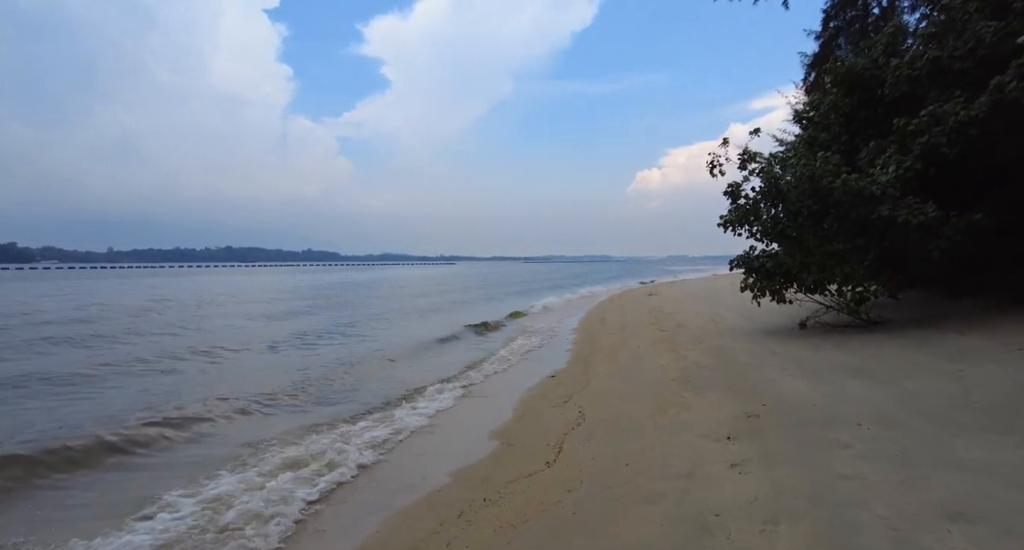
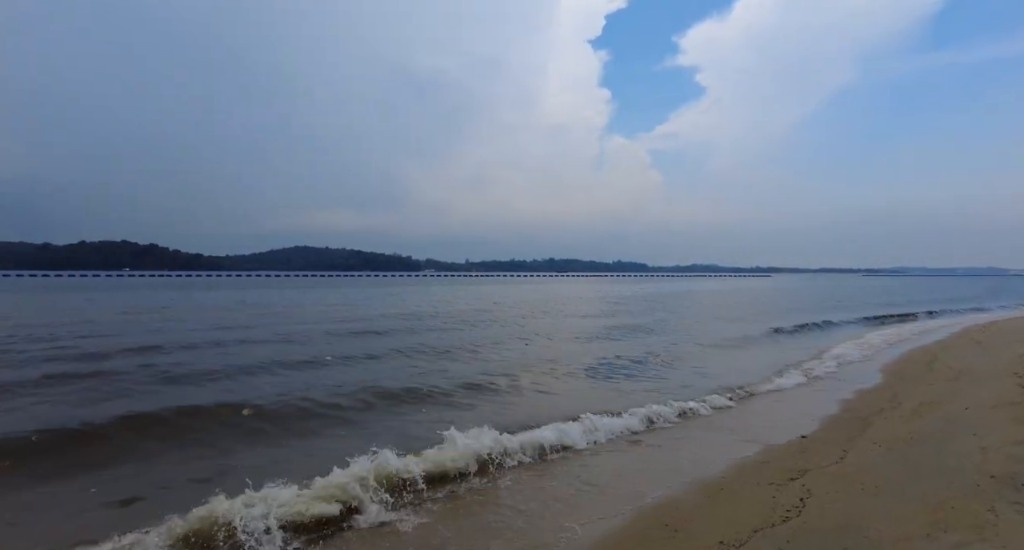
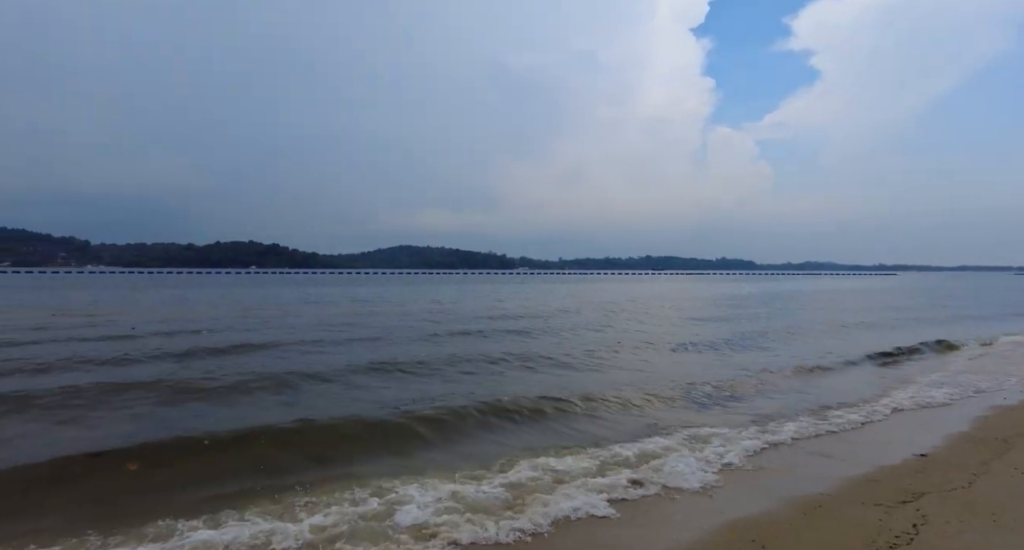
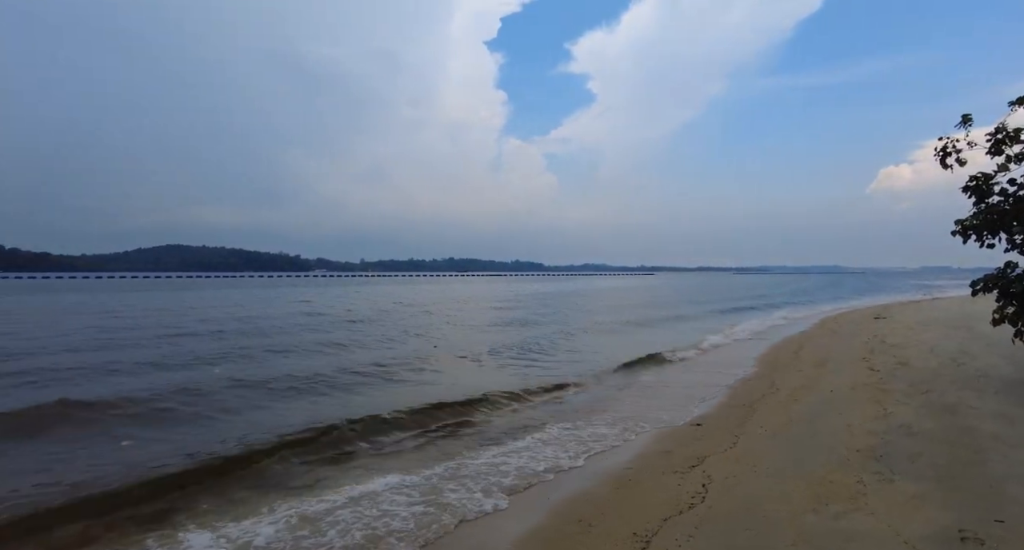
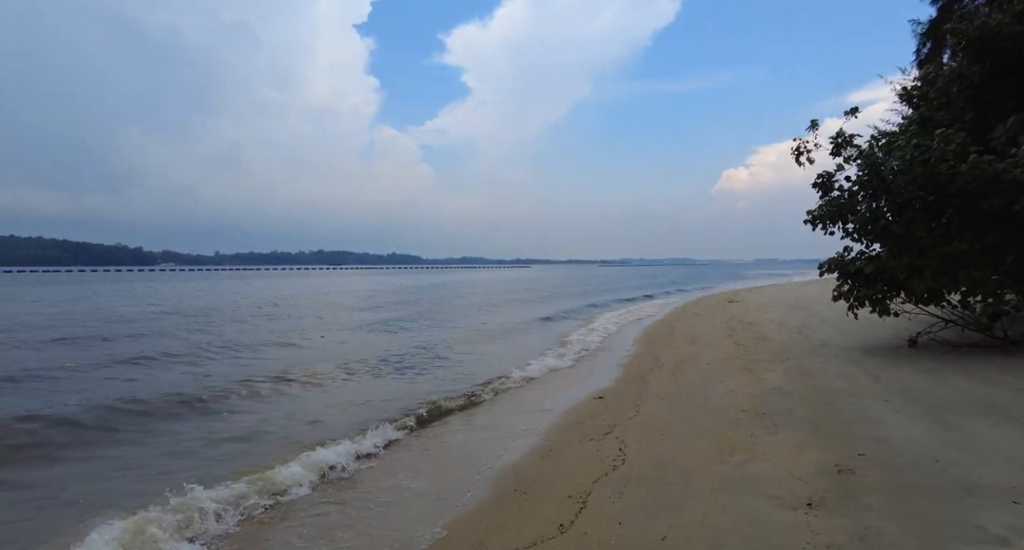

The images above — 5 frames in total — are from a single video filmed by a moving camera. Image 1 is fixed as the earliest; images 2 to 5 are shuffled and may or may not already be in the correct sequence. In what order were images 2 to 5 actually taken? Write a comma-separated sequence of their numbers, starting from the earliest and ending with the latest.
5, 4, 2, 3
